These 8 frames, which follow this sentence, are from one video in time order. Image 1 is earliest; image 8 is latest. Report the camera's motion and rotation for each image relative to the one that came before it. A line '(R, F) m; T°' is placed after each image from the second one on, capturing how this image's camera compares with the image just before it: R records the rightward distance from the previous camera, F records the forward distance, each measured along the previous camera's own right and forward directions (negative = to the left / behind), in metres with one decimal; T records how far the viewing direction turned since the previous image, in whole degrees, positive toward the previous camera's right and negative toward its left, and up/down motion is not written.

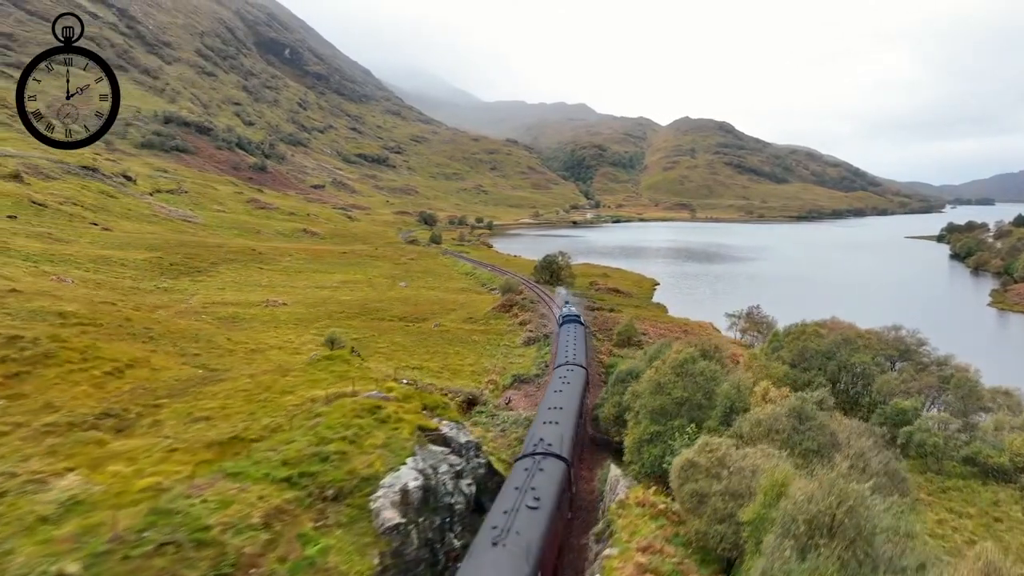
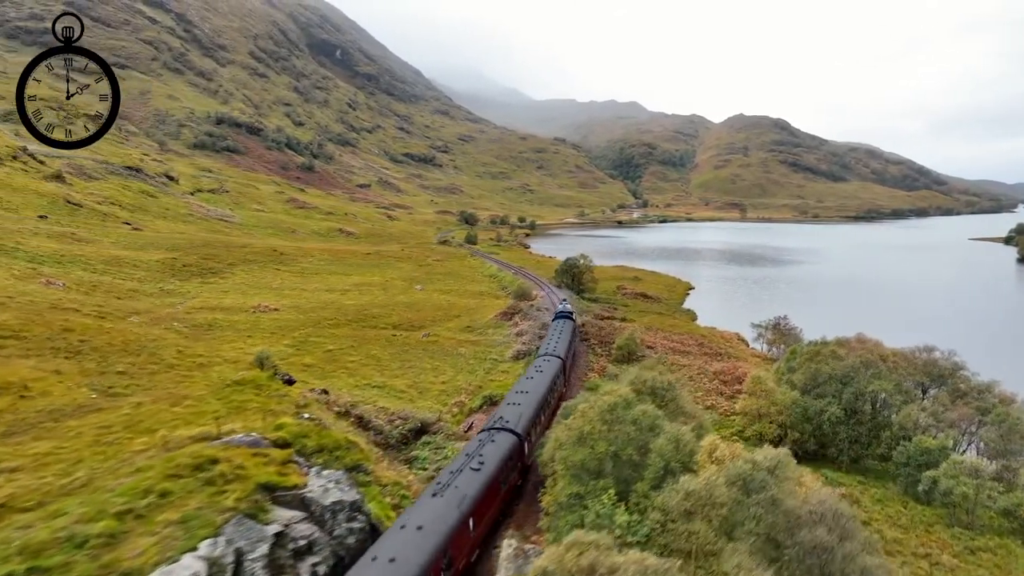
(+4.2, +4.4) m; -4°
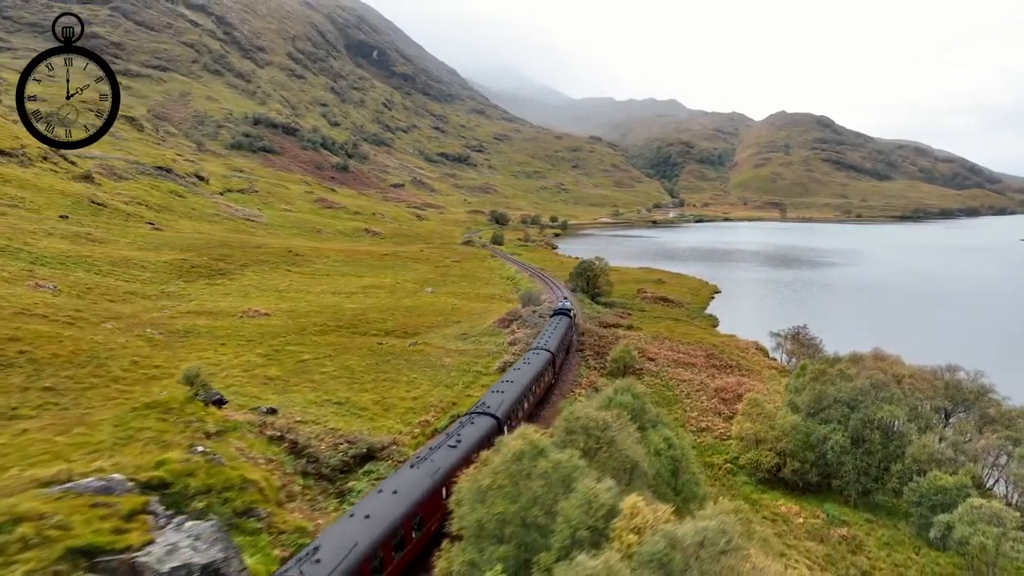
(+3.3, +3.3) m; -3°
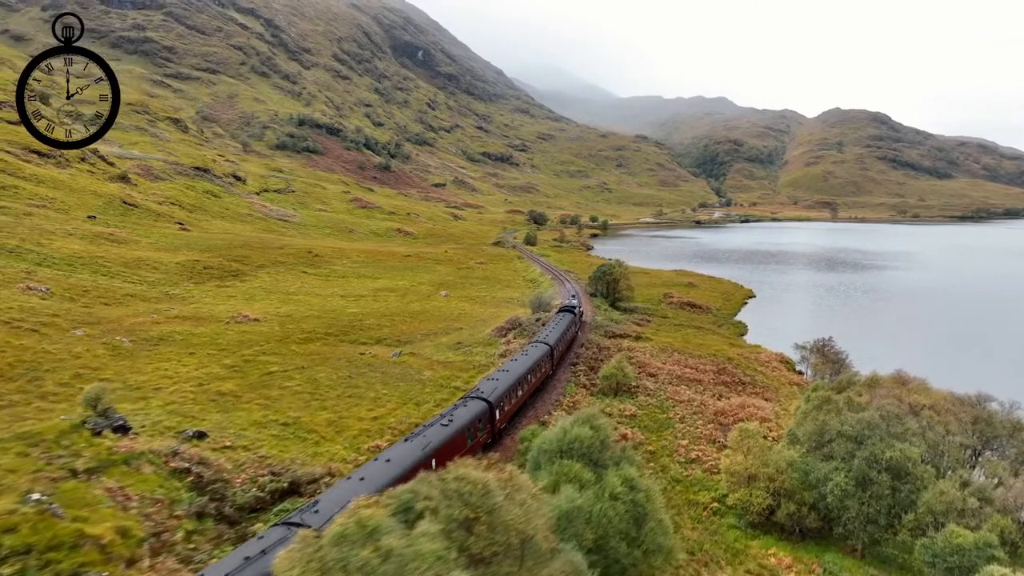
(+3.8, +3.8) m; -4°
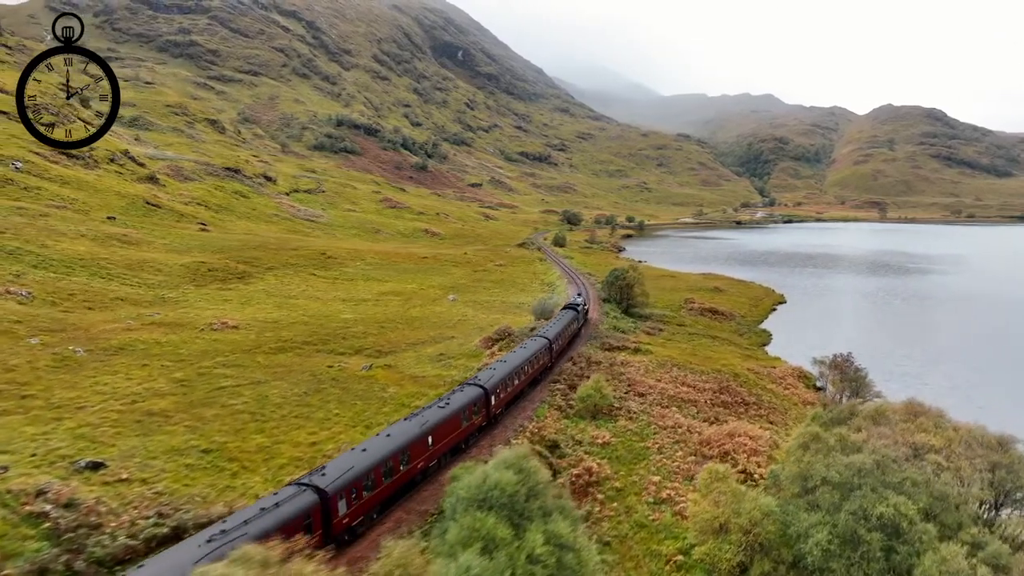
(+4.0, +4.0) m; -3°
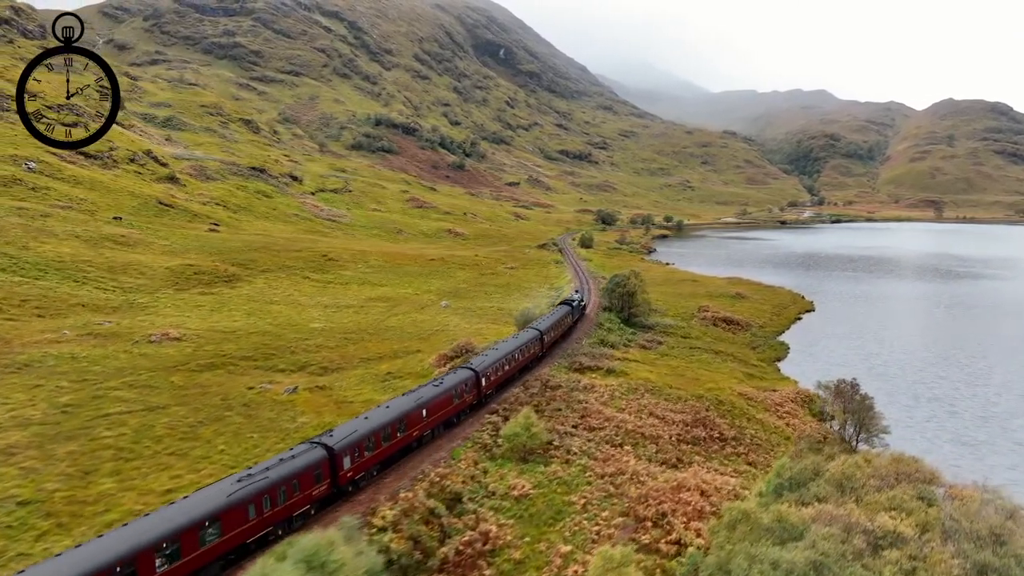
(+5.9, +5.9) m; -4°
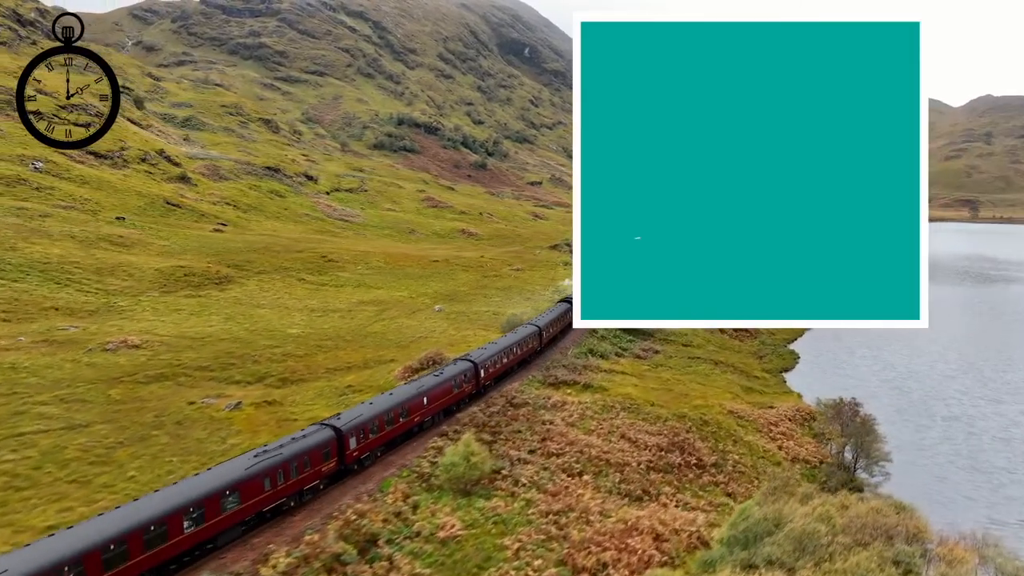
(+3.6, +3.6) m; -2°
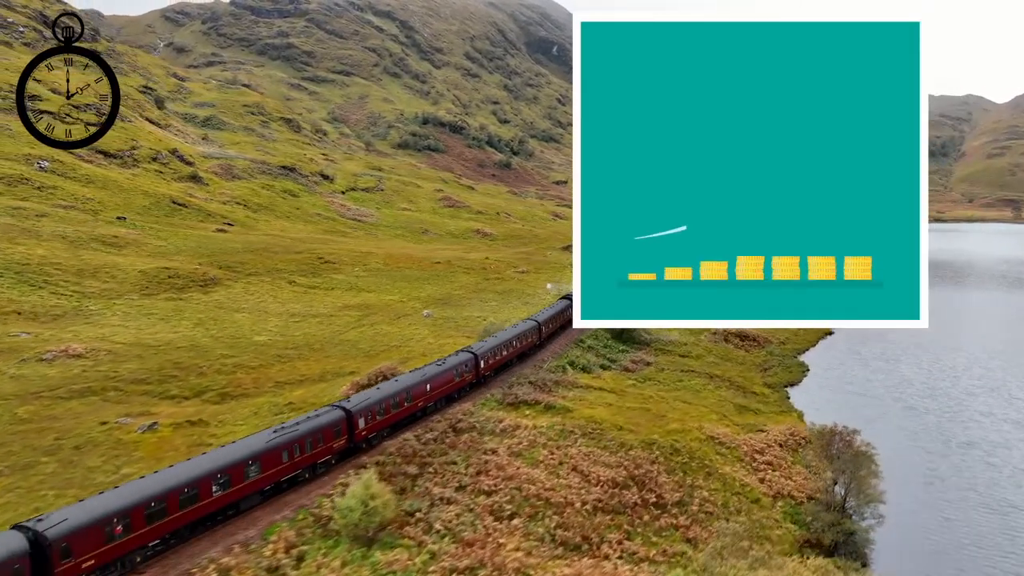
(+4.3, +4.3) m; -2°
